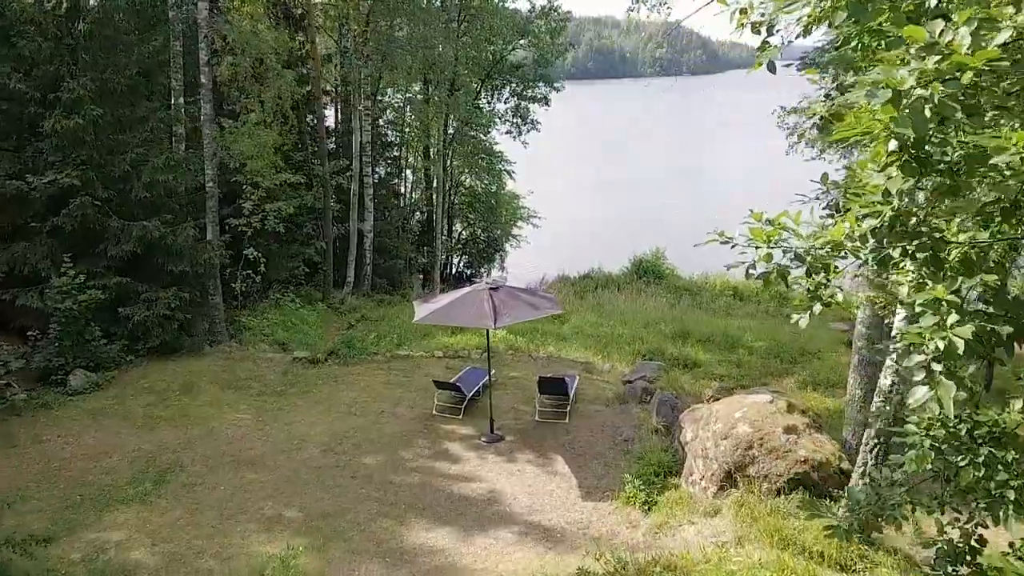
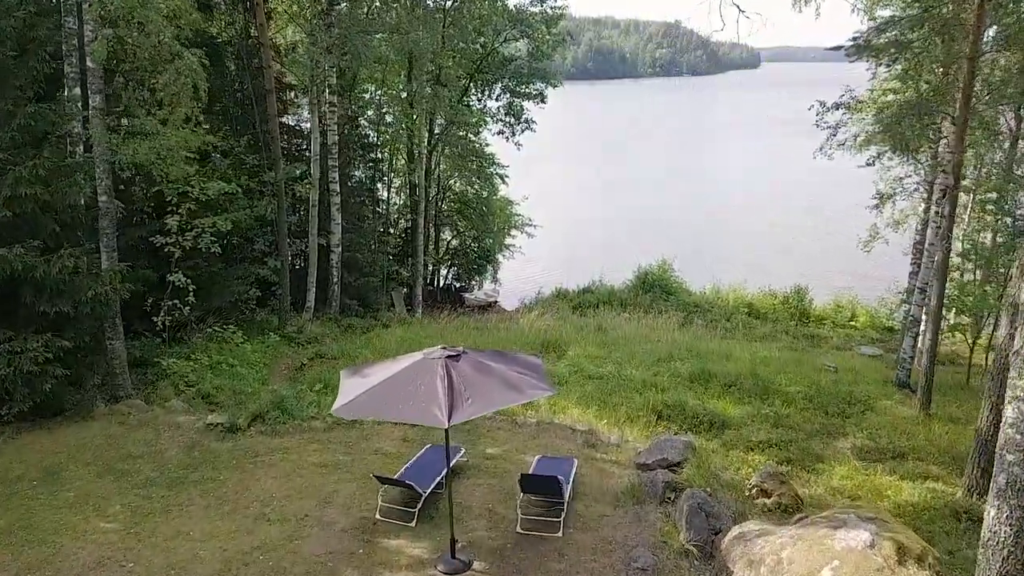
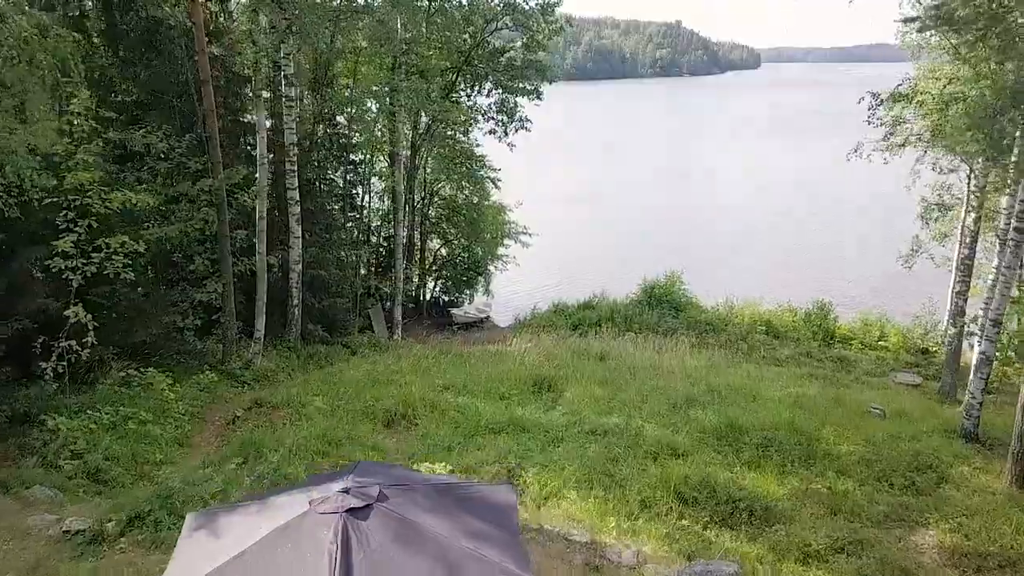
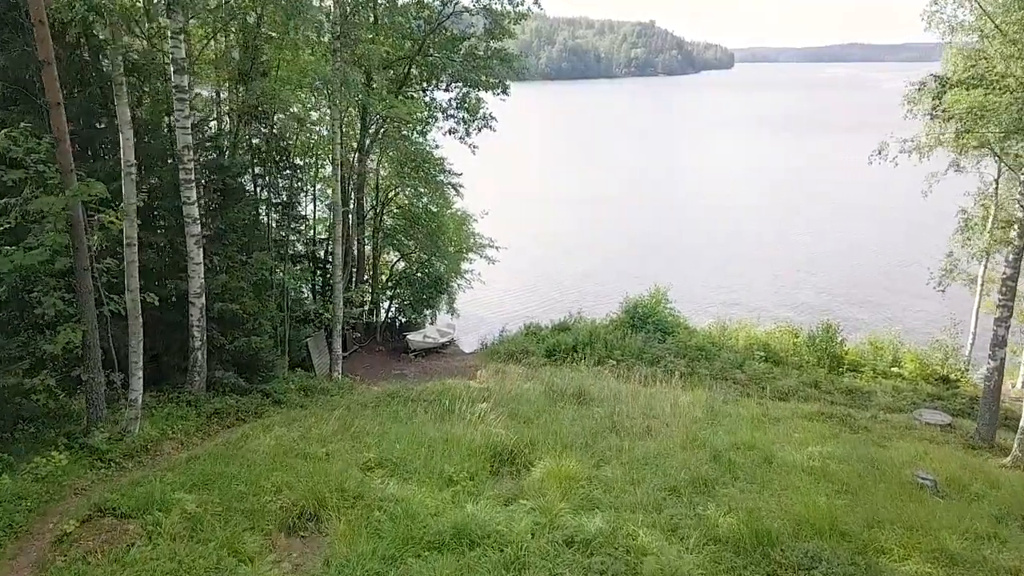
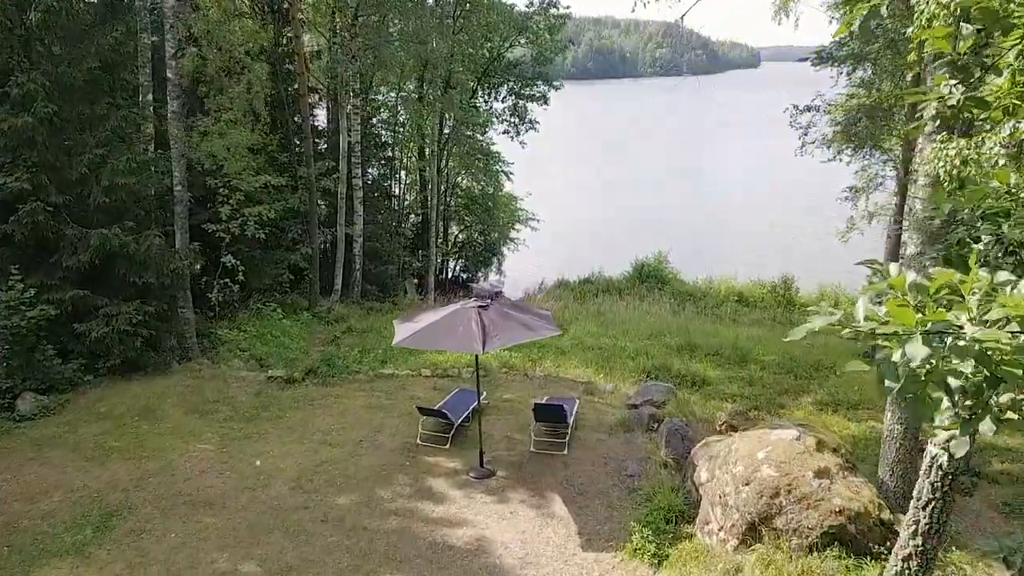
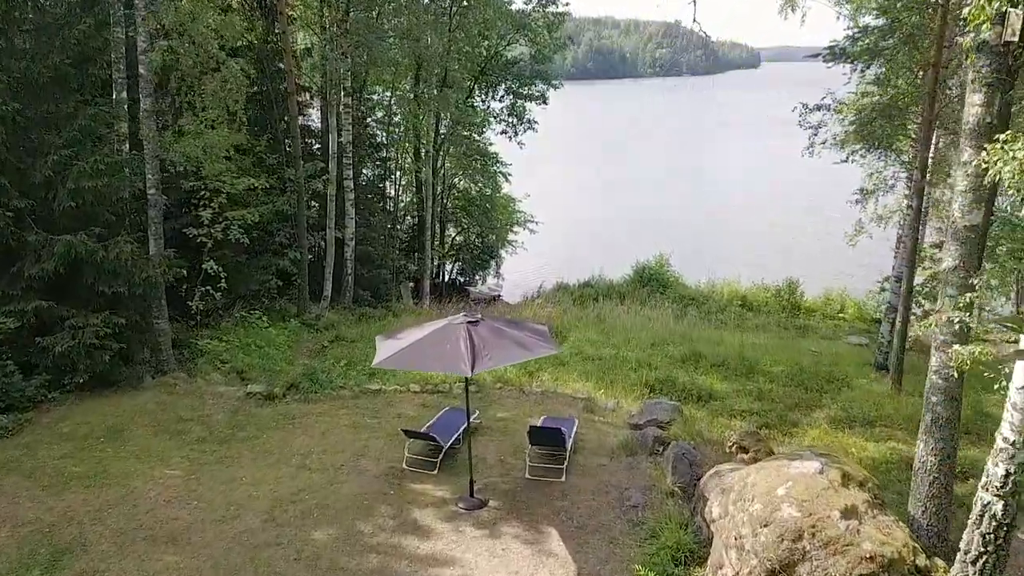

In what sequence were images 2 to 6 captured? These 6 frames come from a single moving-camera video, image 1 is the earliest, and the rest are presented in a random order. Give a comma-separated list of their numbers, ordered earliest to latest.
5, 6, 2, 3, 4
